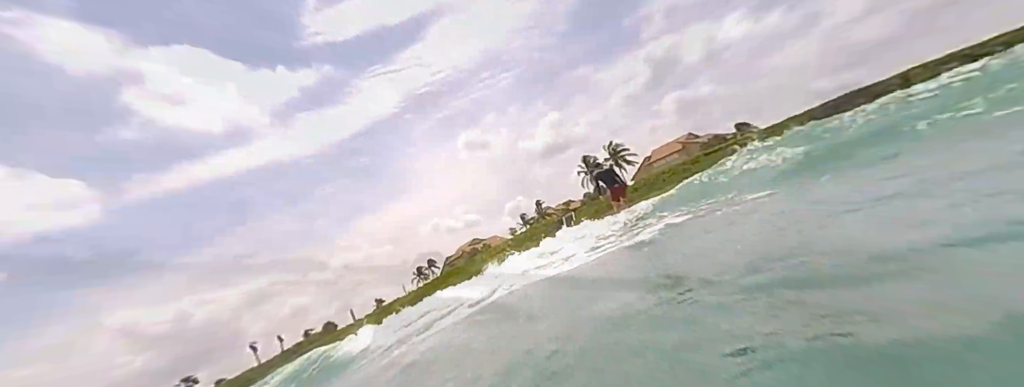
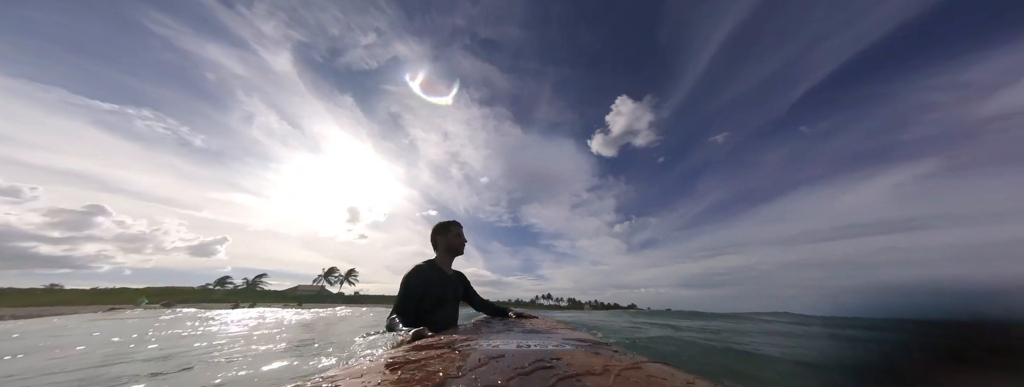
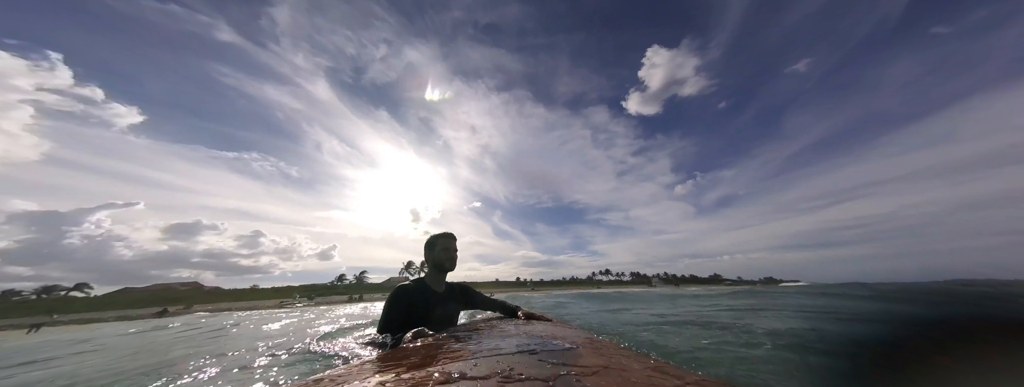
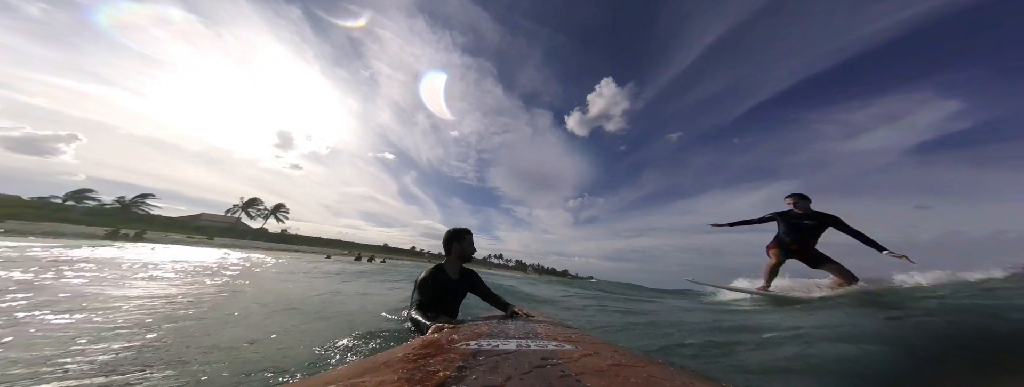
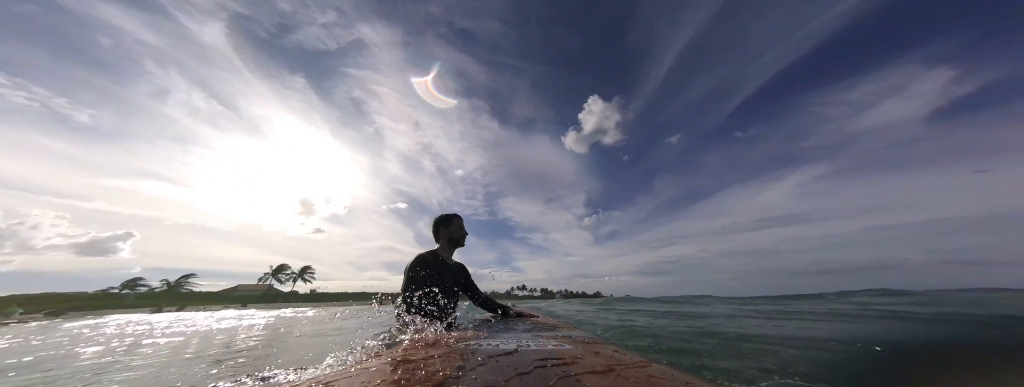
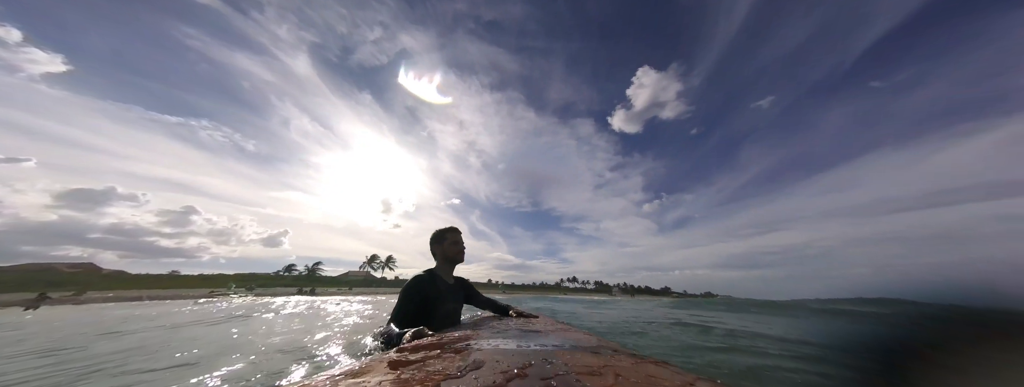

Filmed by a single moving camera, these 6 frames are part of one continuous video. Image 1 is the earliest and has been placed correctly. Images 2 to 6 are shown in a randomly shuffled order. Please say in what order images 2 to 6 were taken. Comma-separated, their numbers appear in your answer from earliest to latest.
3, 6, 2, 5, 4
